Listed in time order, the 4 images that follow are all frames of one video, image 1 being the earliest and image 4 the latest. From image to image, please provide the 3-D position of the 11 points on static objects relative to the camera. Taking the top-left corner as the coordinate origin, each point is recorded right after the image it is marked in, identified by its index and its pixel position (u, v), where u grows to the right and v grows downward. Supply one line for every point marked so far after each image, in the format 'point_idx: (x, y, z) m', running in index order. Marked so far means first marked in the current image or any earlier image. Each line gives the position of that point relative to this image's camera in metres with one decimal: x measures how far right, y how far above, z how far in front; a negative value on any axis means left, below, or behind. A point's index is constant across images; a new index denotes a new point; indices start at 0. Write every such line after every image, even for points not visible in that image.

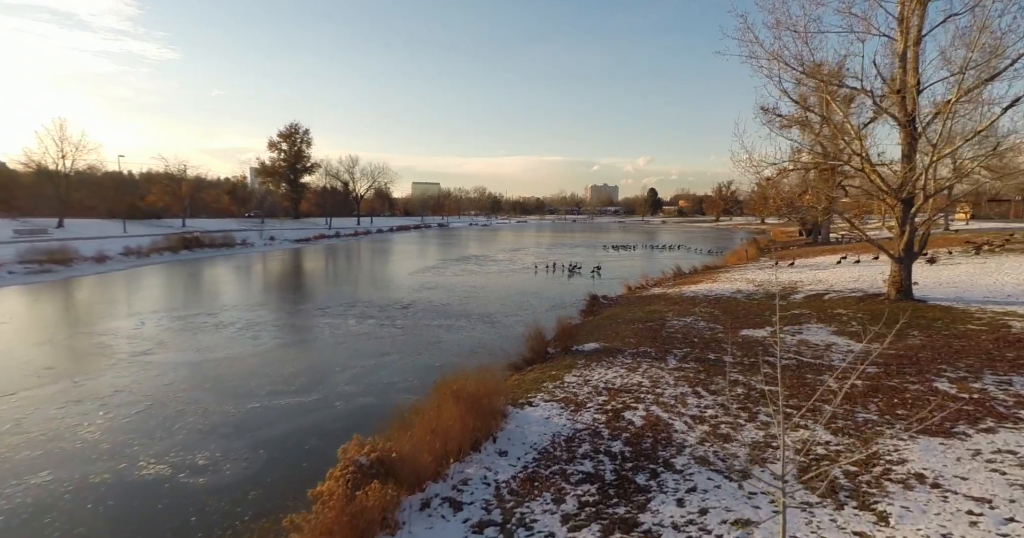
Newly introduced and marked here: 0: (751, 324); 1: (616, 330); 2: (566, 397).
0: (+4.8, -1.1, +10.4) m
1: (+2.2, -1.3, +11.1) m
2: (+0.7, -1.7, +7.0) m
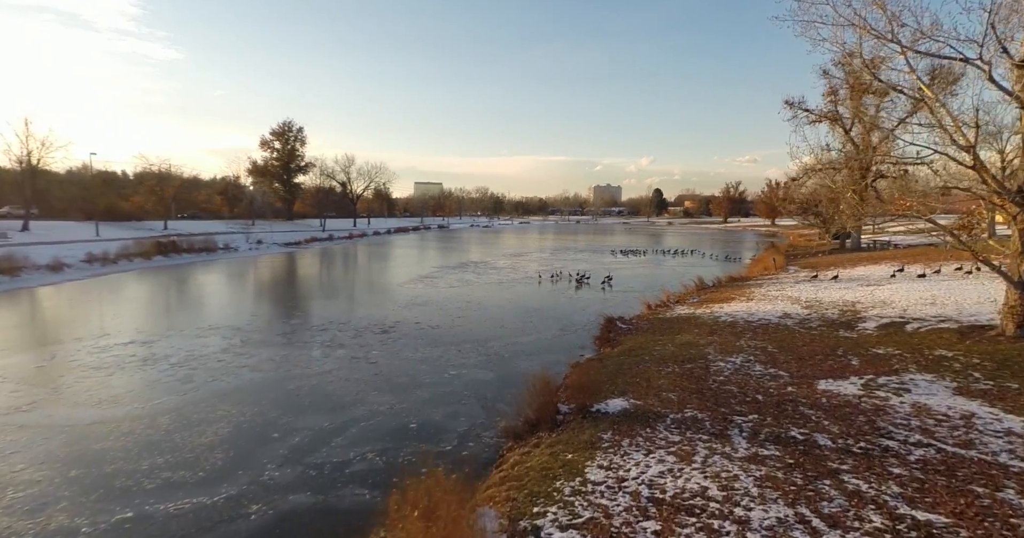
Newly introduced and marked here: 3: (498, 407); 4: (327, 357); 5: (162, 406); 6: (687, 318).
0: (+4.8, -1.6, +7.9) m
1: (+2.2, -1.8, +8.5) m
2: (+0.7, -2.2, +4.5) m
3: (-0.2, -2.2, +8.4) m
4: (-4.0, -1.9, +11.2) m
5: (-5.4, -2.1, +7.9) m
6: (+4.5, -1.3, +13.4) m
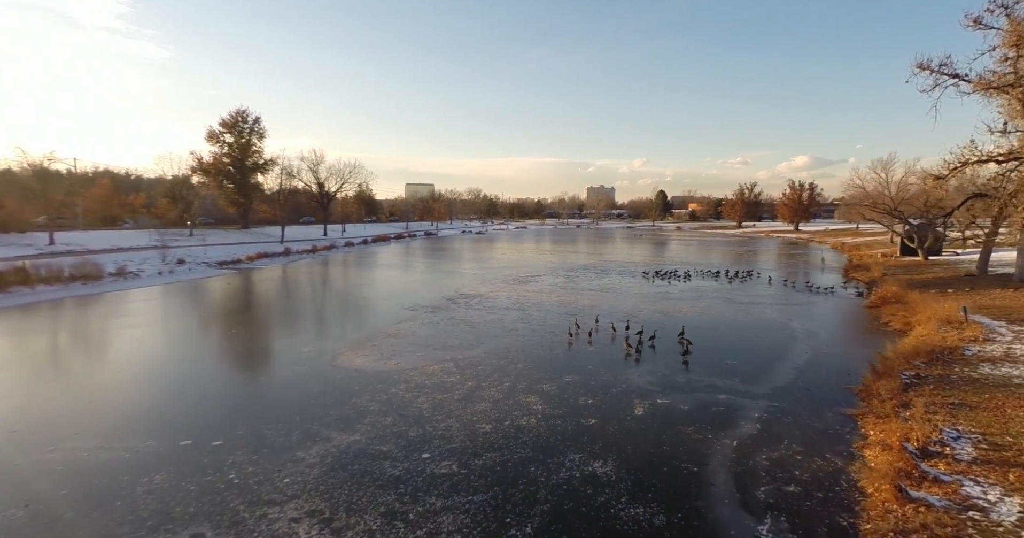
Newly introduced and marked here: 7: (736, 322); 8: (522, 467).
0: (+5.5, -3.1, -1.7) m
1: (+2.9, -3.3, -1.0) m
2: (+1.5, -3.7, -5.1) m
3: (+0.5, -3.8, -1.2) m
4: (-3.4, -3.5, +1.5) m
5: (-4.7, -3.7, -1.8) m
6: (+5.2, -2.8, +3.8) m
7: (+8.0, -1.8, +18.0) m
8: (+0.2, -2.9, +7.6) m
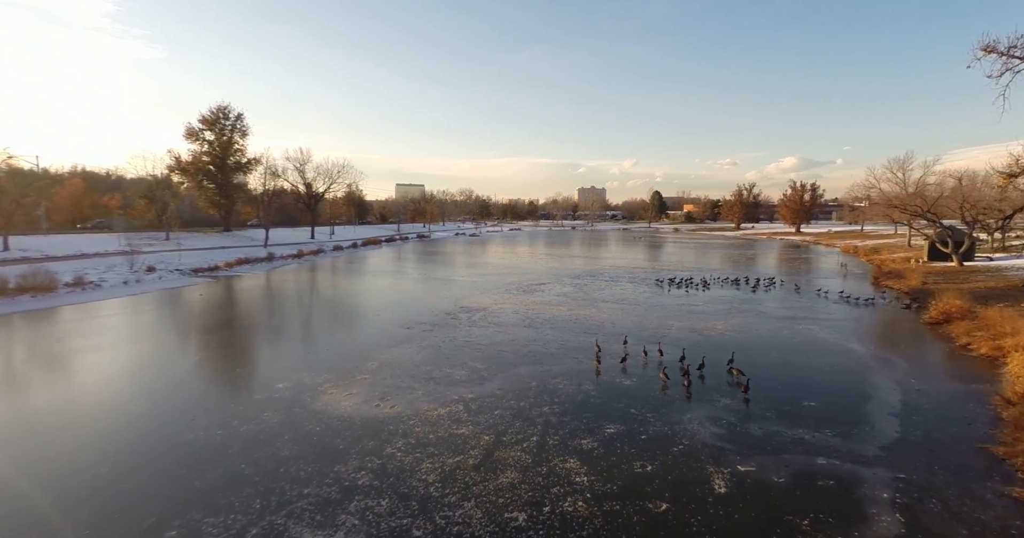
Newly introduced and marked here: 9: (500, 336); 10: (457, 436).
0: (+6.3, -3.4, -4.2) m
1: (+3.7, -3.7, -3.7) m
2: (+2.3, -4.0, -7.8) m
3: (+1.2, -4.1, -3.9) m
4: (-2.7, -3.9, -1.2) m
5: (-3.9, -4.0, -4.6) m
6: (+5.8, -3.2, +1.2) m
7: (+8.4, -2.2, +15.5) m
8: (+0.8, -3.3, +4.9) m
9: (-0.3, -2.1, +16.7) m
10: (-1.0, -2.9, +9.3) m
